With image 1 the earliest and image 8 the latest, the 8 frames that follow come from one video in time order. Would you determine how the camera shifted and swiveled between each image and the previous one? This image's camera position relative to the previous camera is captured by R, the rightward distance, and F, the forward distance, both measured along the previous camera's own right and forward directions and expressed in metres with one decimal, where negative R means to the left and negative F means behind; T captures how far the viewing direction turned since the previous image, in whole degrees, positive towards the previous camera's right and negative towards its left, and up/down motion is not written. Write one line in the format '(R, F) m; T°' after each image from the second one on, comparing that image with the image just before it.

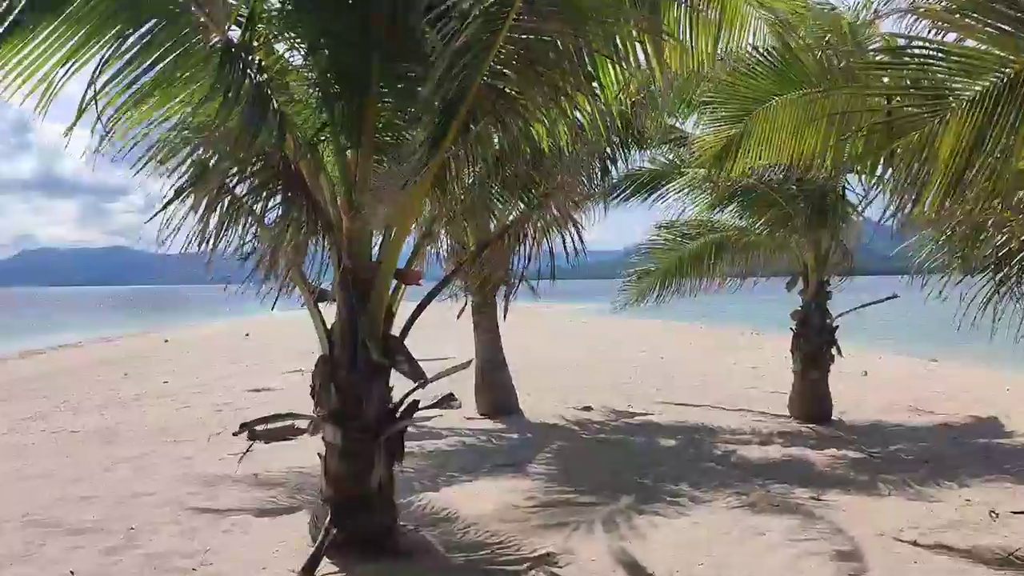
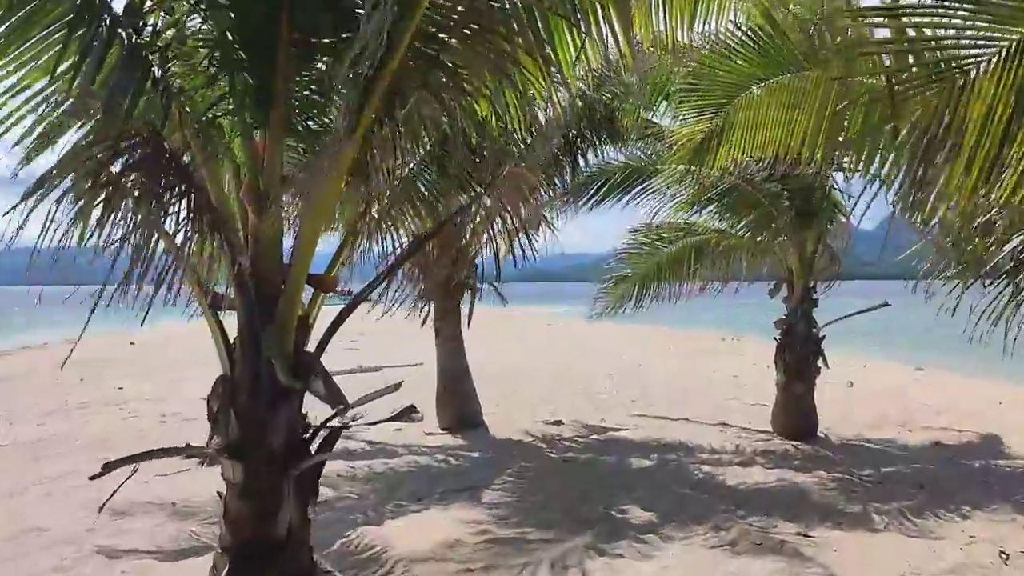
(+0.1, +0.5) m; +1°
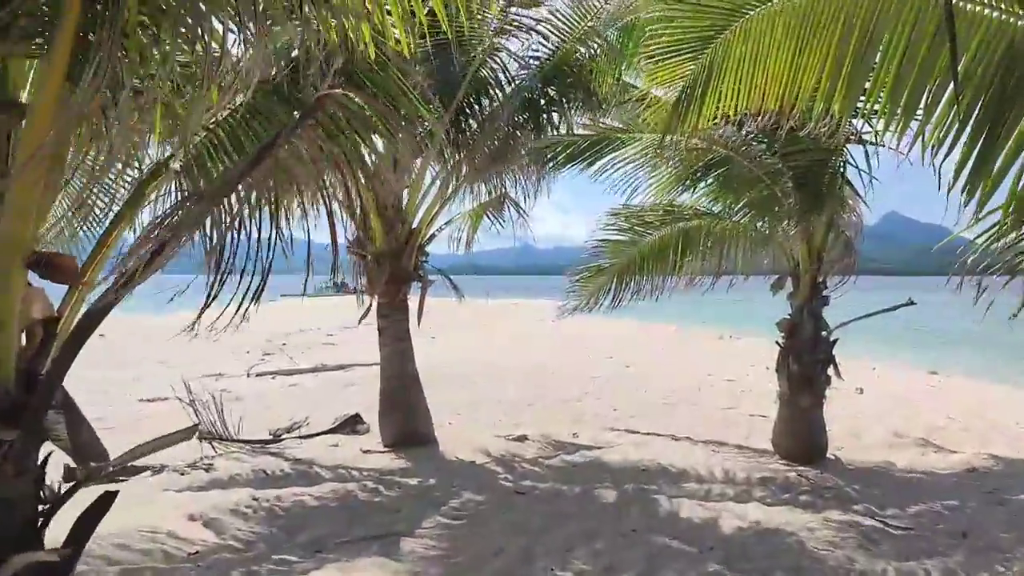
(+0.3, +1.0) m; 0°
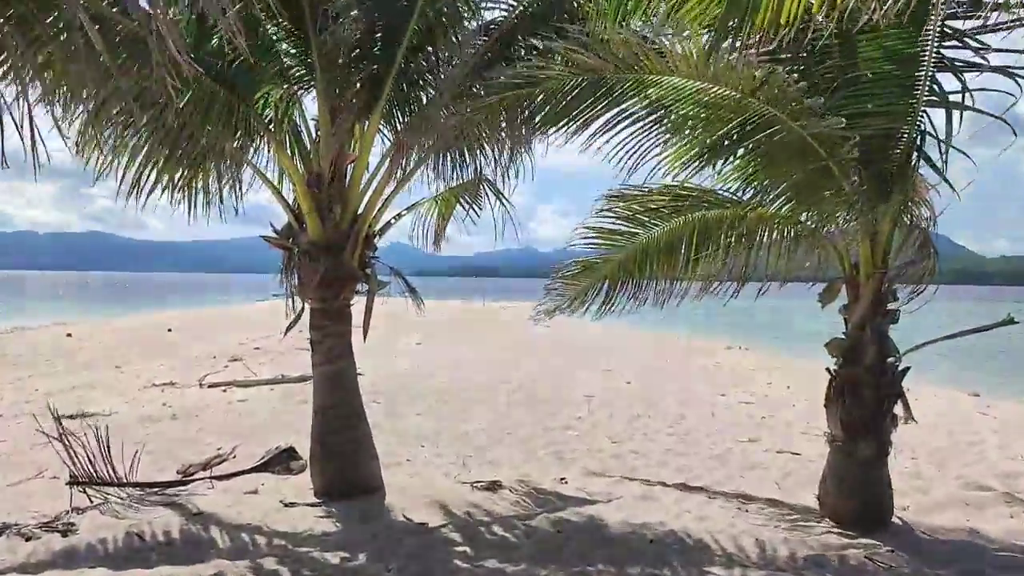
(+0.1, +1.2) m; 0°
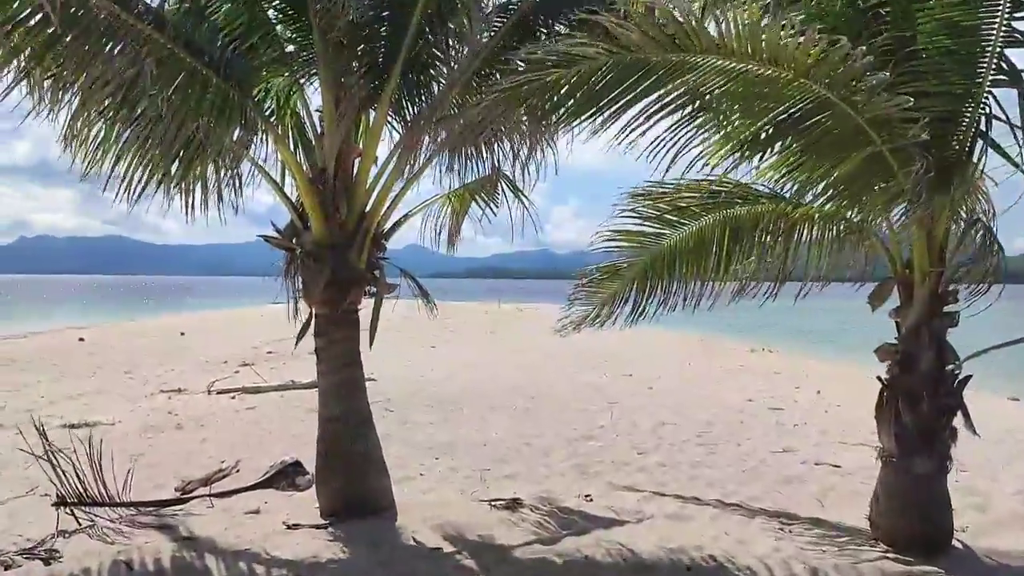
(0.0, +0.3) m; -1°
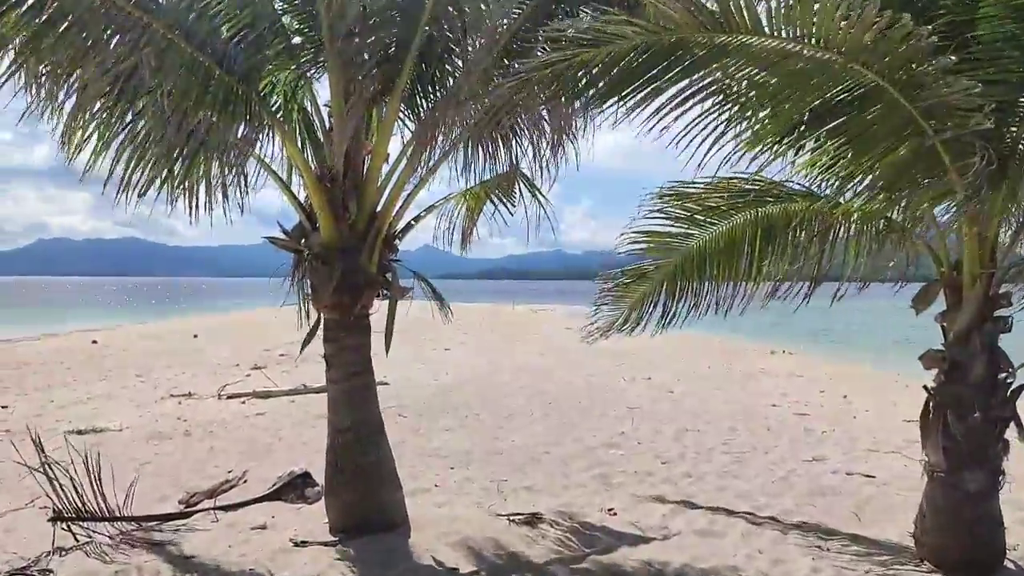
(0.0, +0.2) m; -1°
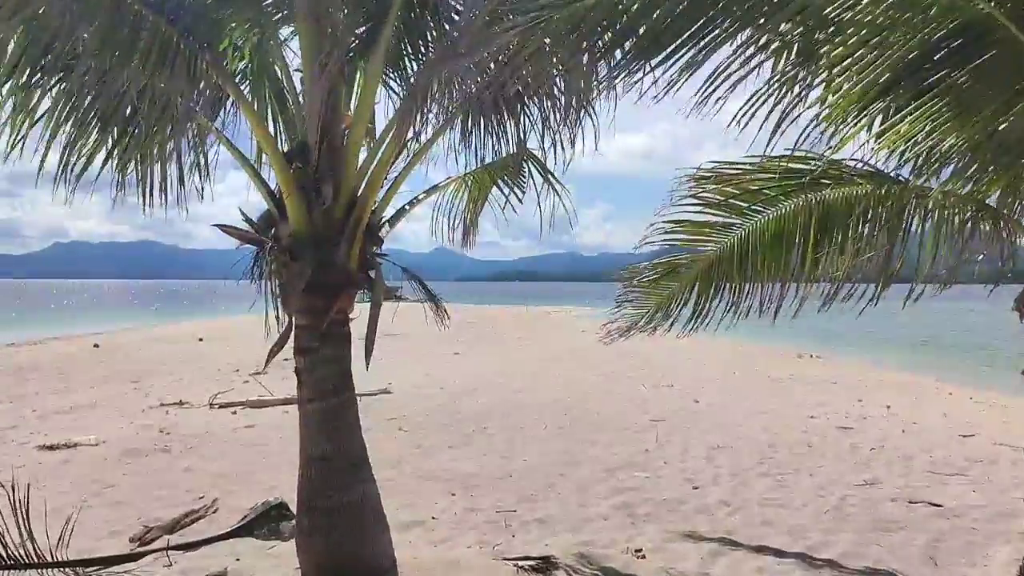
(0.0, +0.6) m; -1°
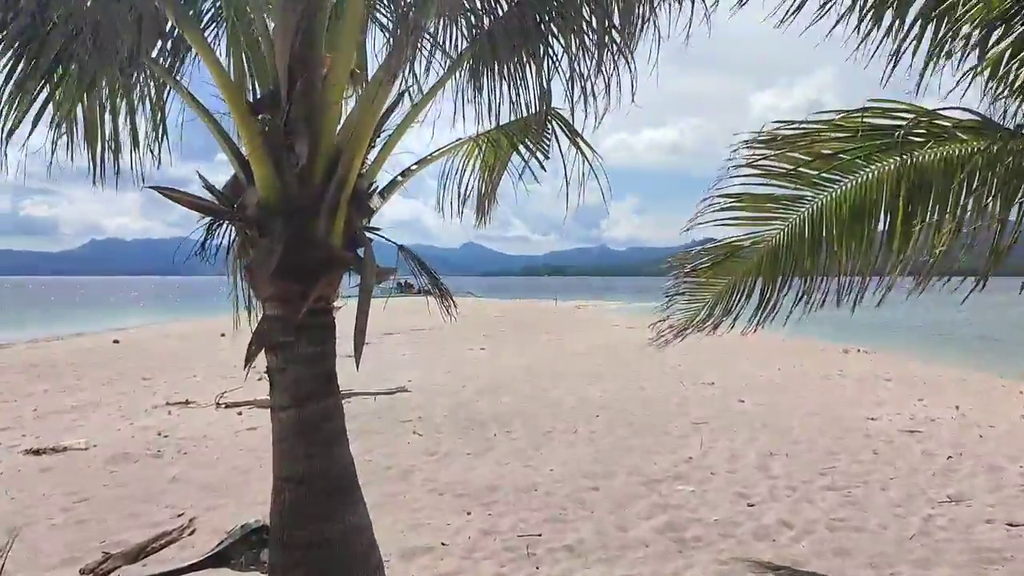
(0.0, +0.6) m; -2°
